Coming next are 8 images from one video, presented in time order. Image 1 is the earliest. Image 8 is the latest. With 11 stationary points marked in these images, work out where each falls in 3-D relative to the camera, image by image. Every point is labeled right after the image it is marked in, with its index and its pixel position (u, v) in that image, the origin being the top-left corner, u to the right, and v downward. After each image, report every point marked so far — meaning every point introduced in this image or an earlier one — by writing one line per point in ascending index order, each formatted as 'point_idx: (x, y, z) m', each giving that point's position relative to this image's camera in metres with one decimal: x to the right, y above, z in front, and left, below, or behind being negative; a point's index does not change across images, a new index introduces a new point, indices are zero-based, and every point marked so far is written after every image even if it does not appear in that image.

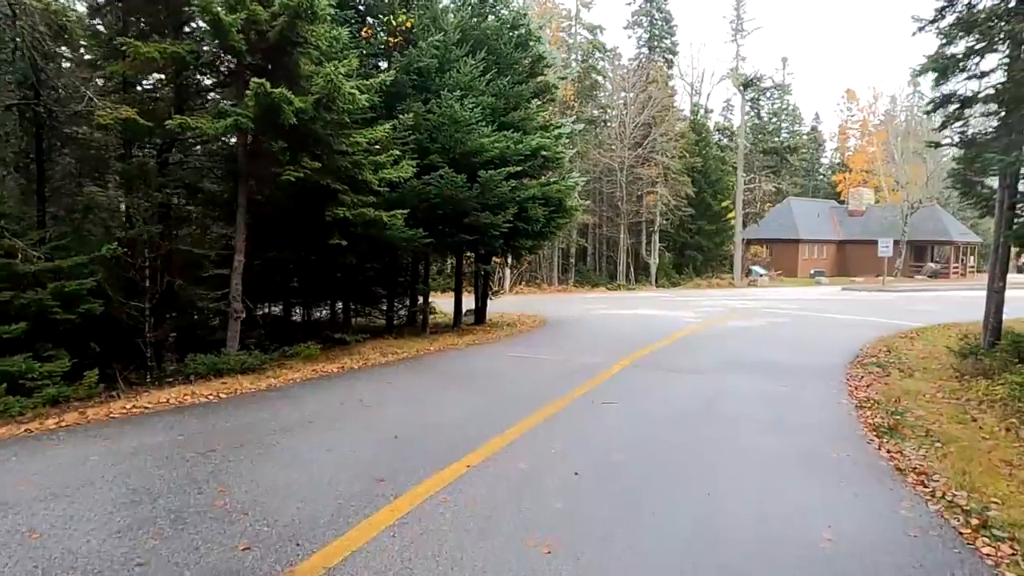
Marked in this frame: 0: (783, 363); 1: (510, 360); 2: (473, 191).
0: (+4.3, -1.2, +10.4) m
1: (0.0, -1.1, +10.2) m
2: (-0.7, +1.7, +11.9) m
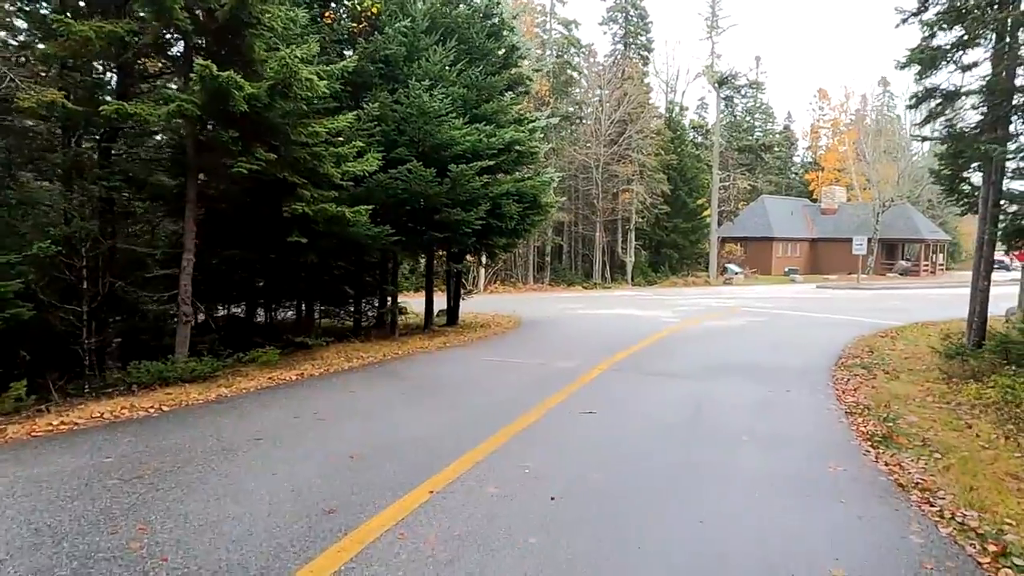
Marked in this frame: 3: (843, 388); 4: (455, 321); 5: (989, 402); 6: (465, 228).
0: (+3.9, -1.2, +10.0) m
1: (-0.4, -1.1, +9.6) m
2: (-1.2, +1.7, +11.3) m
3: (+4.4, -1.3, +8.8) m
4: (-1.3, -0.7, +15.4) m
5: (+5.7, -1.4, +7.9) m
6: (-0.9, +1.1, +11.9) m
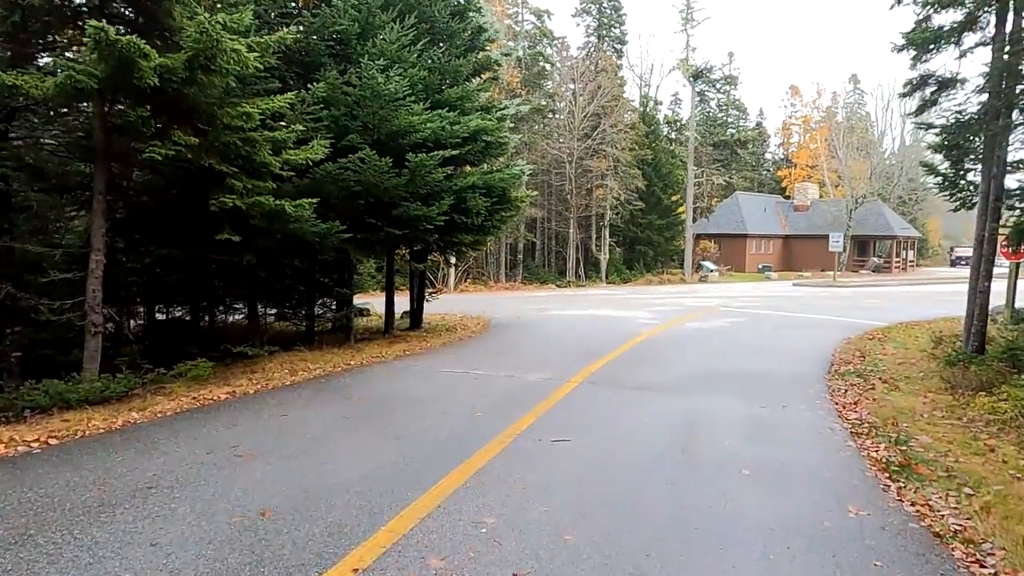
0: (+3.4, -1.2, +9.2) m
1: (-0.8, -1.1, +8.6) m
2: (-1.7, +1.7, +10.2) m
3: (+4.0, -1.4, +8.0) m
4: (-2.0, -0.8, +14.3) m
5: (+5.3, -1.4, +7.1) m
6: (-1.4, +1.0, +10.8) m
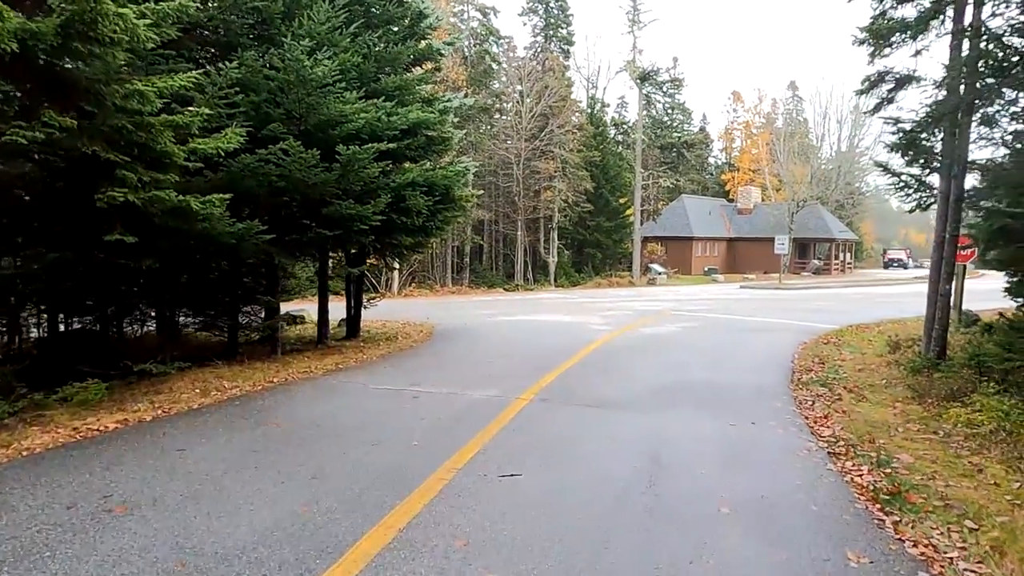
0: (+2.7, -1.3, +8.5) m
1: (-1.5, -1.2, +7.6) m
2: (-2.5, +1.6, +9.2) m
3: (+3.4, -1.4, +7.4) m
4: (-3.1, -0.9, +13.2) m
5: (+4.7, -1.4, +6.7) m
6: (-2.3, +0.9, +9.8) m
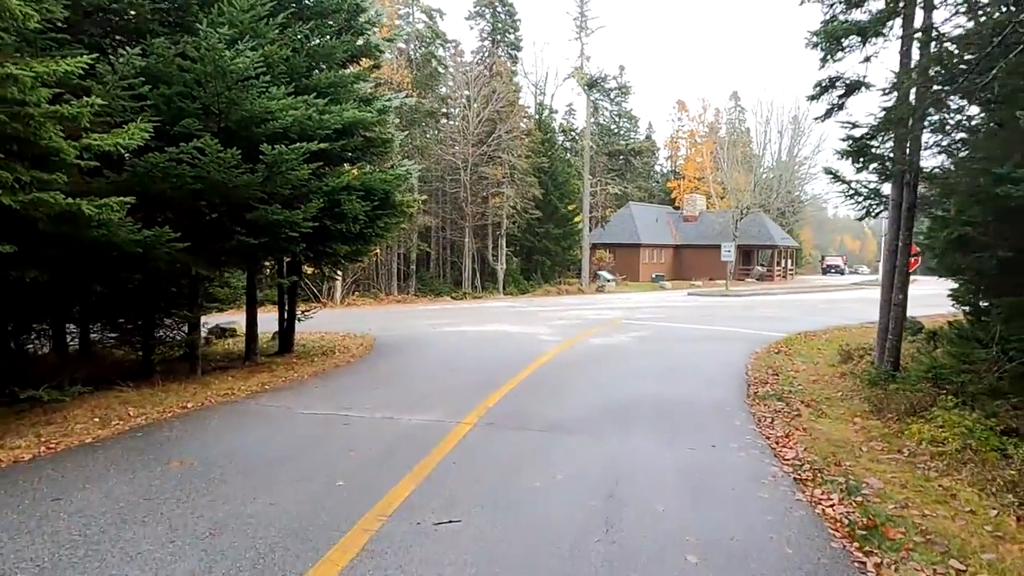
0: (+2.0, -1.4, +8.1) m
1: (-2.1, -1.4, +6.8) m
2: (-3.3, +1.4, +8.4) m
3: (+2.8, -1.5, +7.0) m
4: (-4.2, -1.1, +12.3) m
5: (+4.2, -1.6, +6.4) m
6: (-3.0, +0.8, +9.0) m
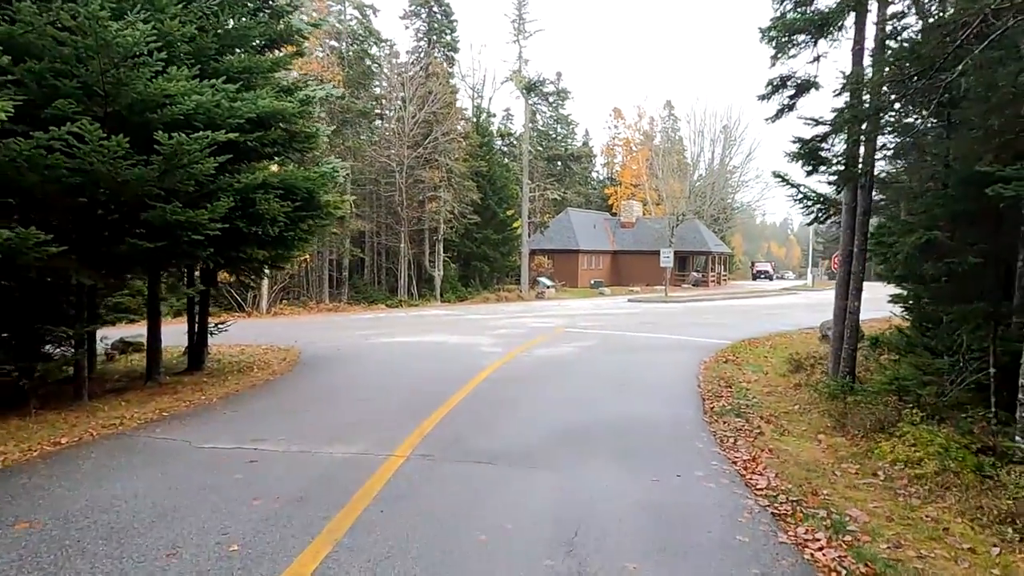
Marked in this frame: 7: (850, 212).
0: (+1.3, -1.5, +7.4) m
1: (-2.6, -1.5, +5.8) m
2: (-3.9, +1.3, +7.2) m
3: (+2.2, -1.6, +6.4) m
4: (-5.2, -1.3, +11.0) m
5: (+3.7, -1.6, +5.9) m
6: (-3.8, +0.6, +7.8) m
7: (+5.0, +1.1, +9.8) m
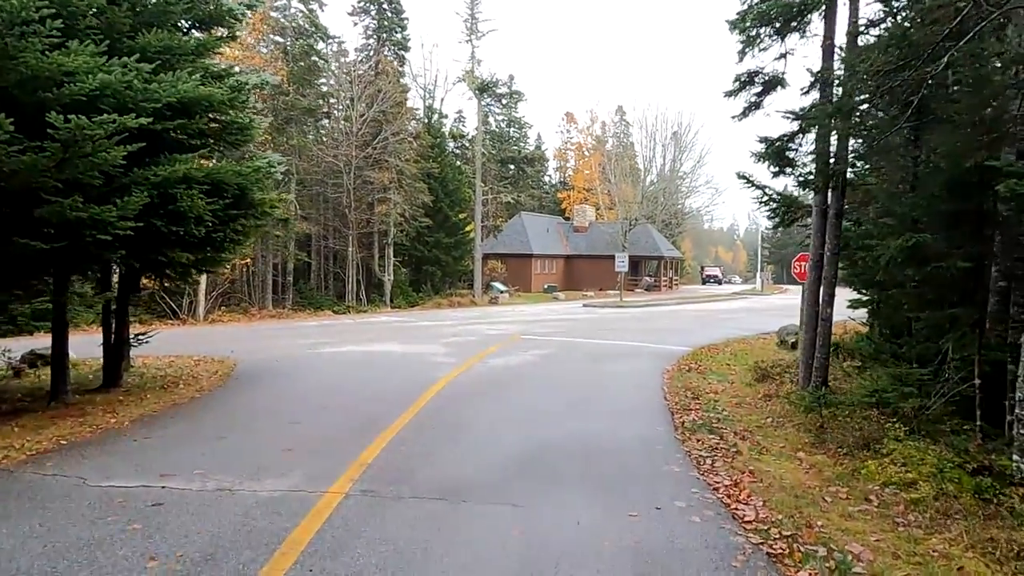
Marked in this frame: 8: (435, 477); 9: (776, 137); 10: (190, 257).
0: (+0.9, -1.6, +6.7) m
1: (-3.0, -1.6, +4.8) m
2: (-4.4, +1.2, +6.2) m
3: (+1.8, -1.7, +5.8) m
4: (-5.9, -1.4, +9.9) m
5: (+3.3, -1.7, +5.4) m
6: (-4.3, +0.6, +6.8) m
7: (+4.4, +1.1, +9.4) m
8: (-0.6, -1.5, +5.4) m
9: (+3.8, +2.2, +9.5) m
10: (-4.2, +0.4, +8.6) m
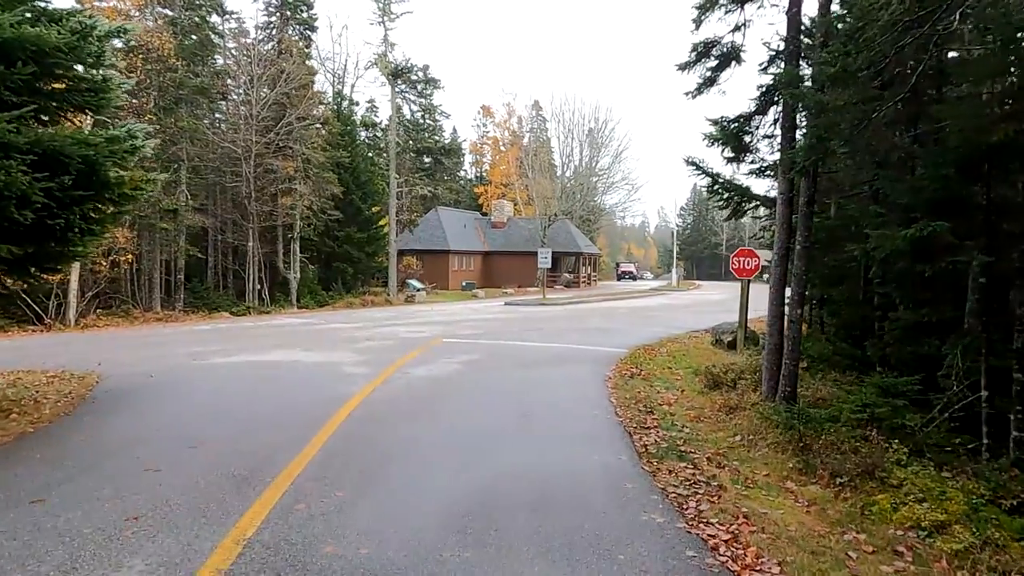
0: (+0.3, -1.6, +5.3) m
1: (-3.2, -1.6, +3.0) m
2: (-4.8, +1.2, +4.1) m
3: (+1.4, -1.7, +4.5) m
4: (-6.8, -1.4, +7.6) m
5: (+2.9, -1.7, +4.3) m
6: (-4.8, +0.5, +4.8) m
7: (+3.5, +1.1, +8.5) m
8: (-1.0, -1.6, +3.9) m
9: (+2.9, +2.2, +8.4) m
10: (-4.9, +0.4, +6.5) m
